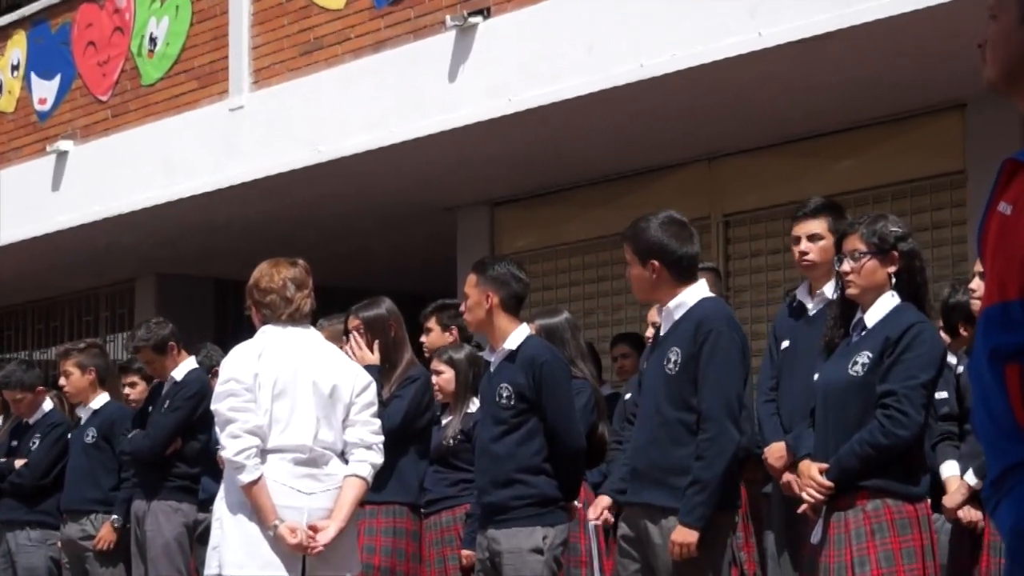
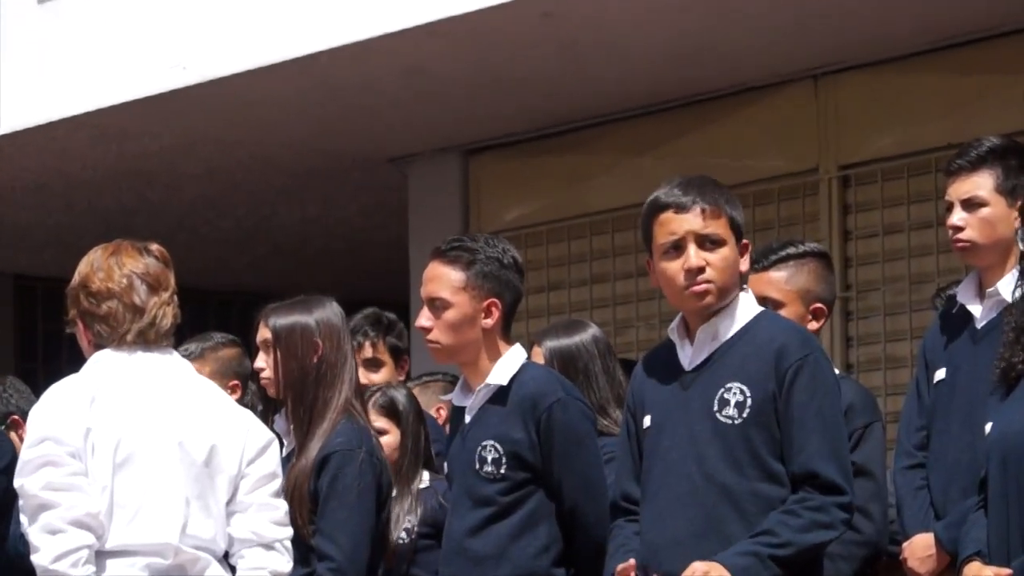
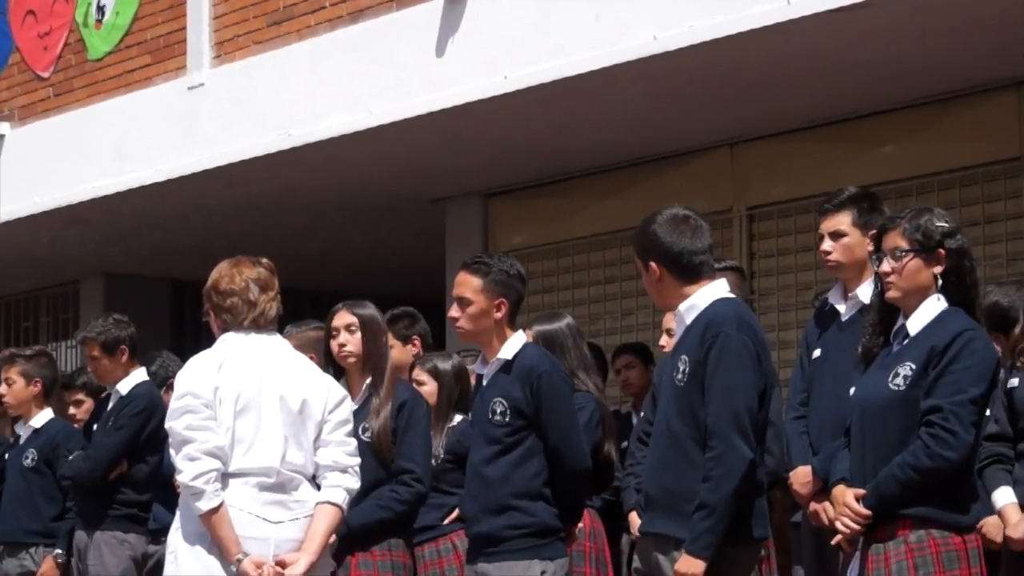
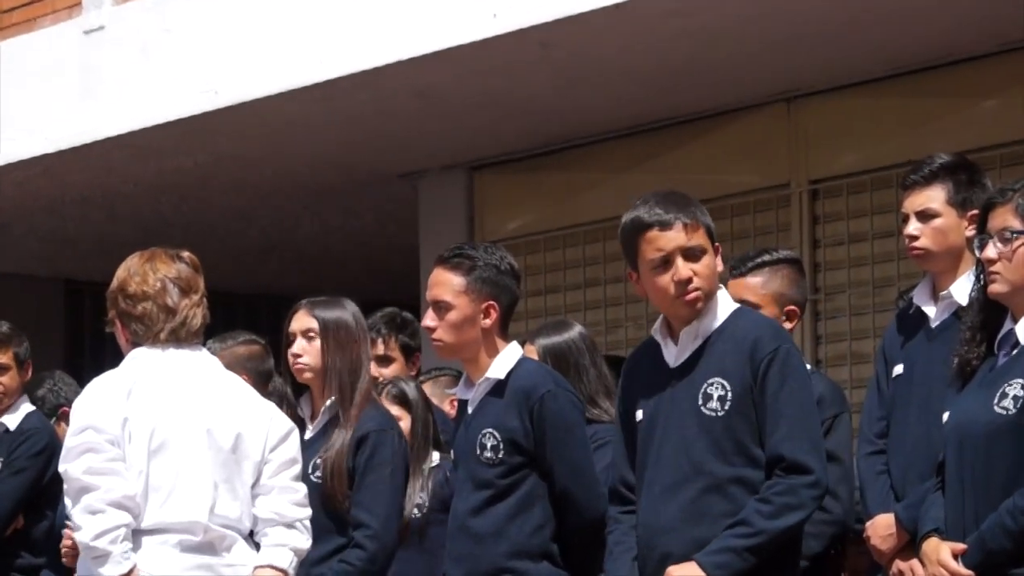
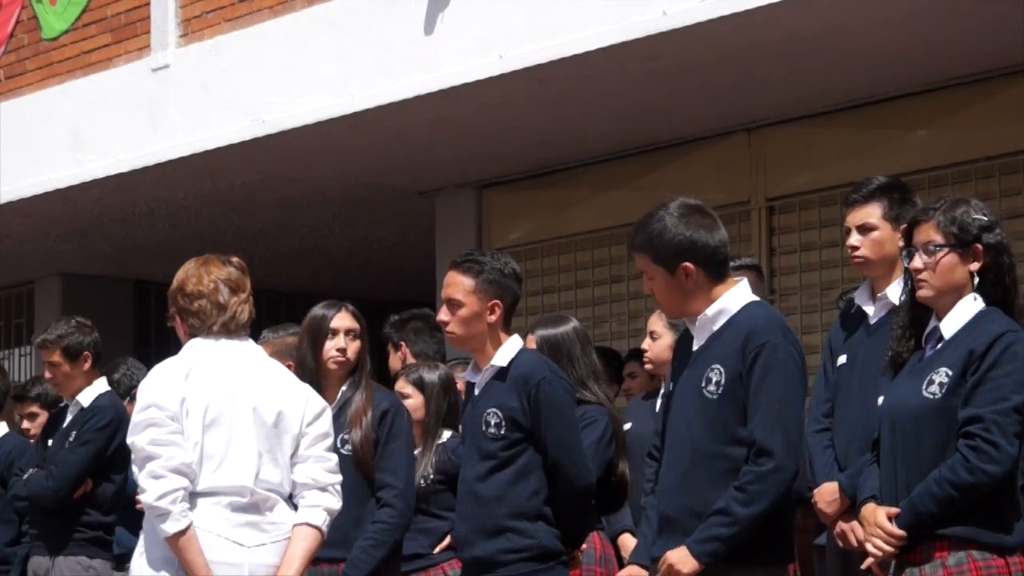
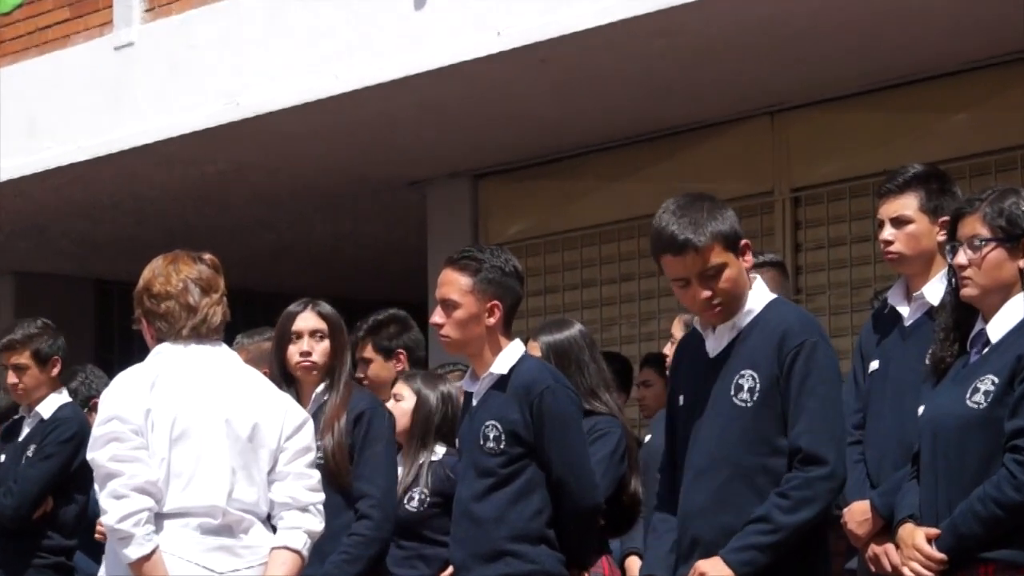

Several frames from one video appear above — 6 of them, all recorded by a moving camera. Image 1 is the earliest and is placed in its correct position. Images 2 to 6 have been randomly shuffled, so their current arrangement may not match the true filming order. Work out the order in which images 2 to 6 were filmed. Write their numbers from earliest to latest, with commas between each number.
3, 5, 6, 4, 2
